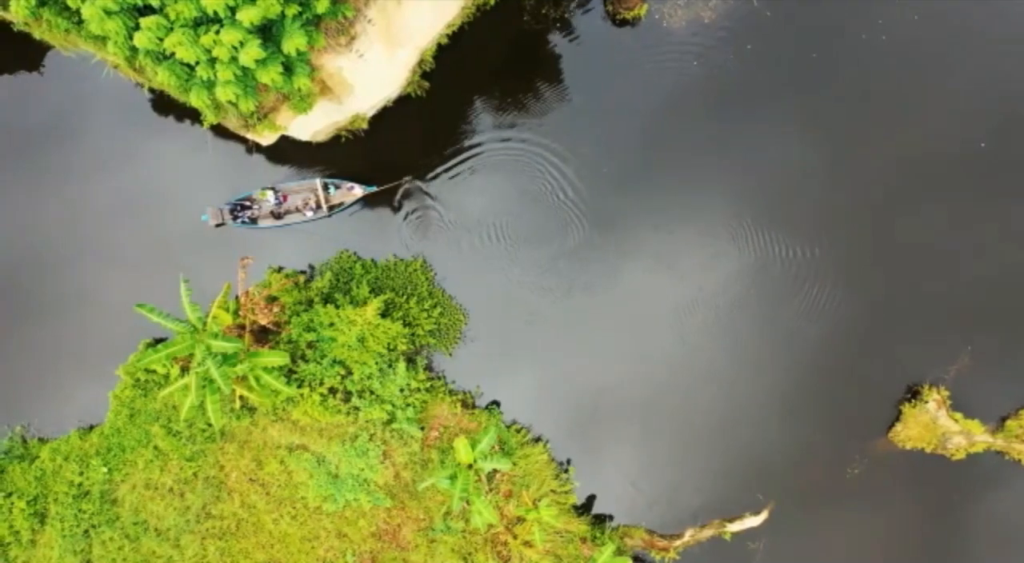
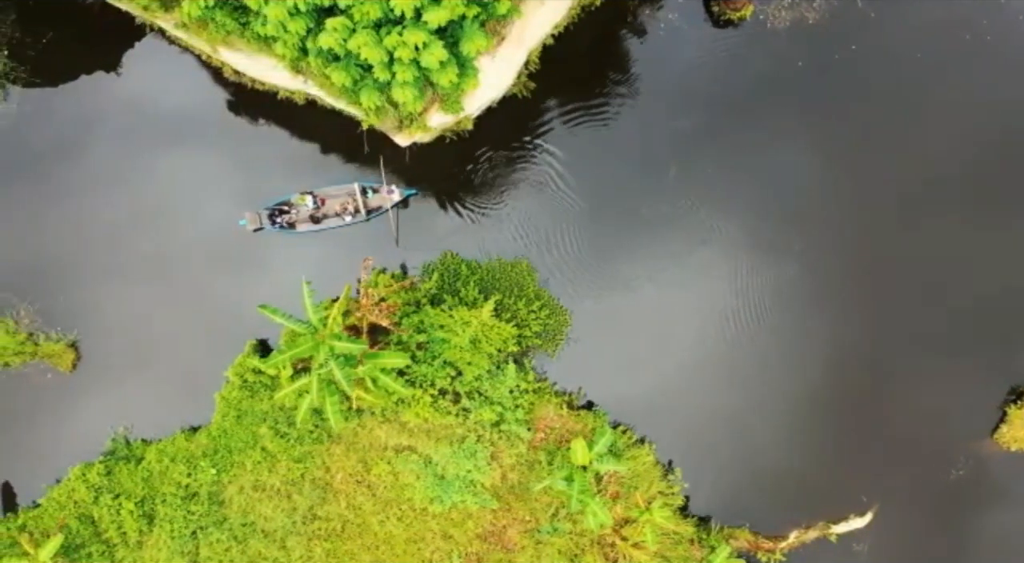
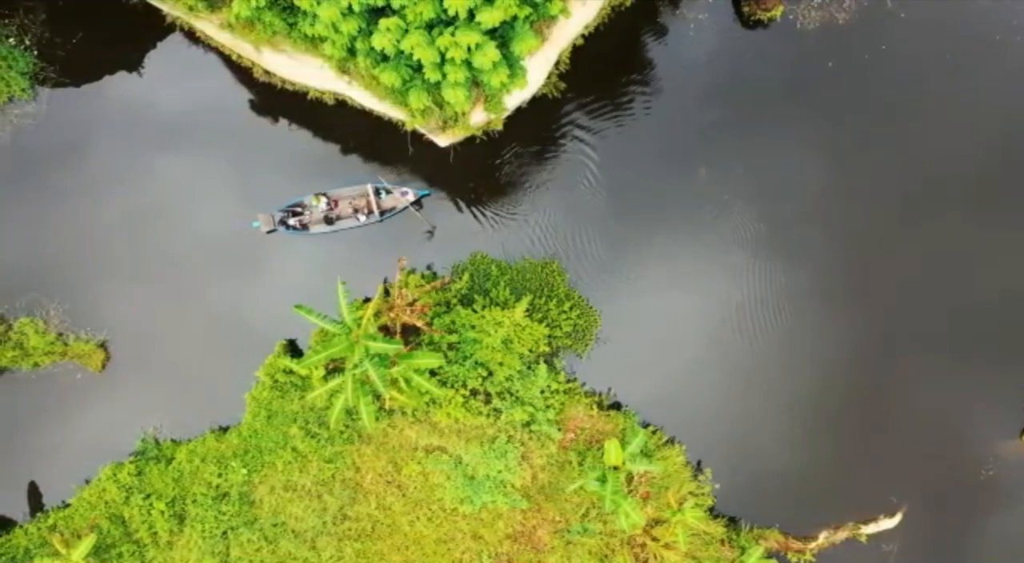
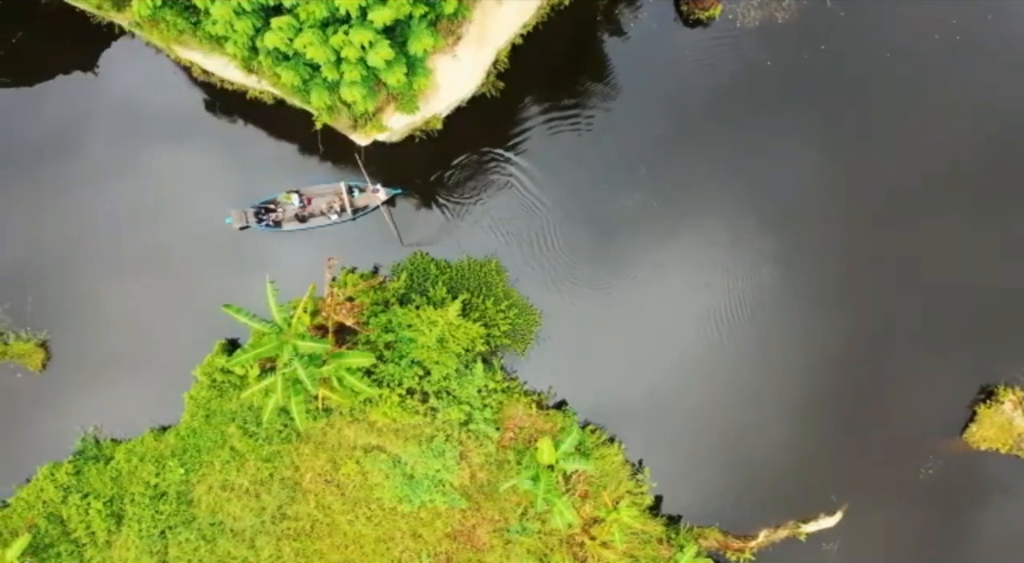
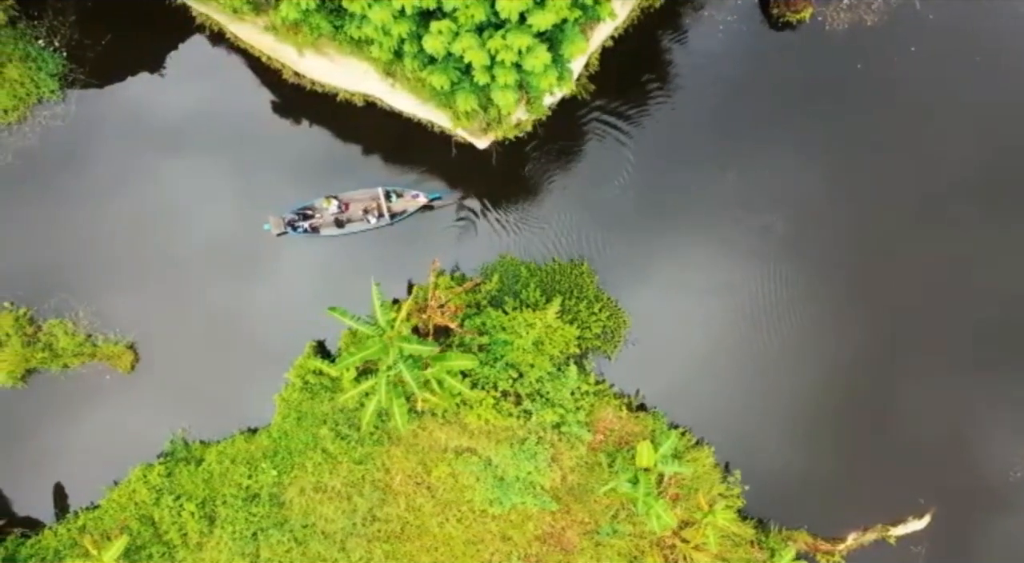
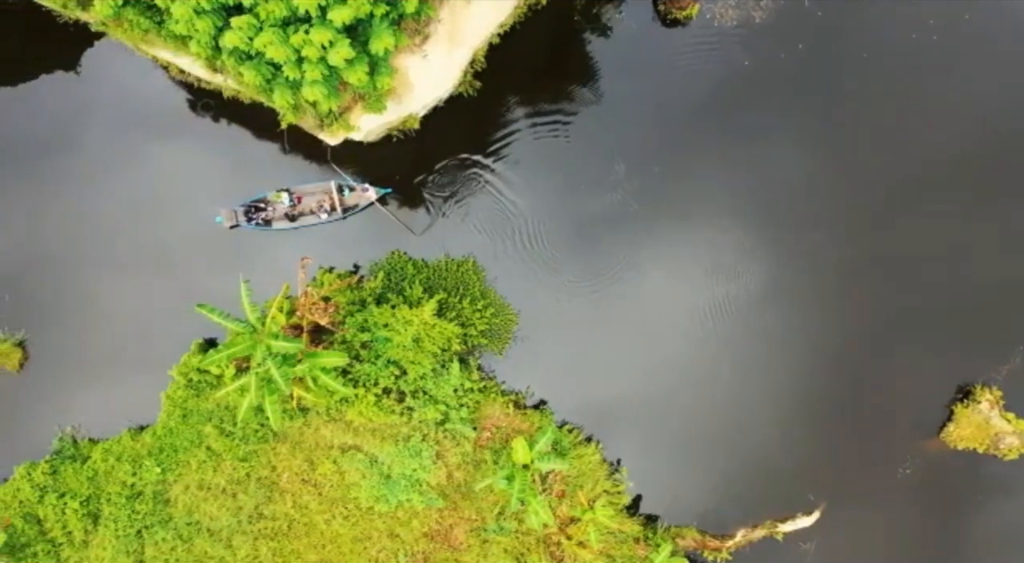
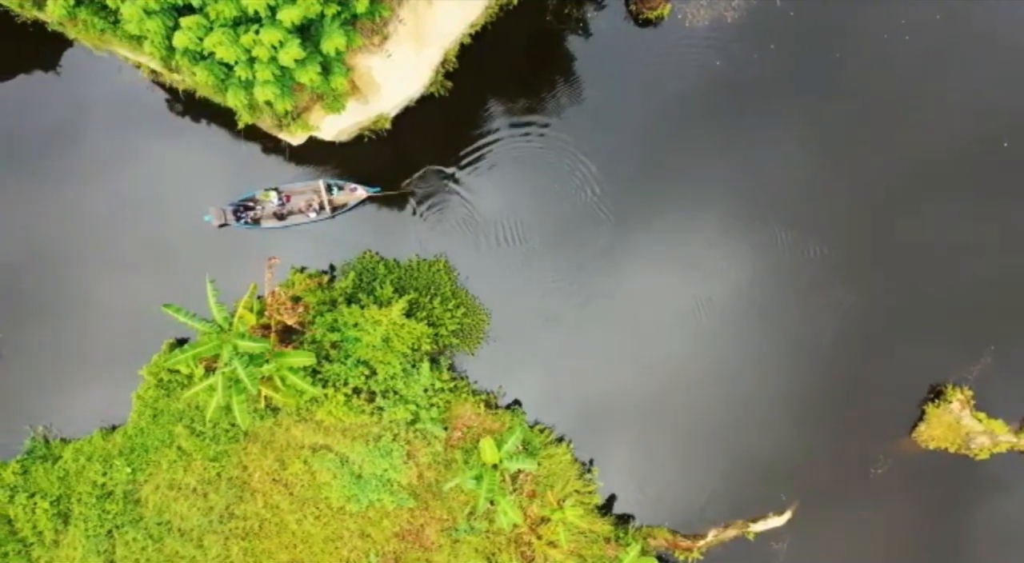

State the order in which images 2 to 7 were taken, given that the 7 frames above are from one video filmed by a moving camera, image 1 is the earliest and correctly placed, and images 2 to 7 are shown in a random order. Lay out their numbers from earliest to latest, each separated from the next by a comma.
7, 6, 4, 2, 3, 5
